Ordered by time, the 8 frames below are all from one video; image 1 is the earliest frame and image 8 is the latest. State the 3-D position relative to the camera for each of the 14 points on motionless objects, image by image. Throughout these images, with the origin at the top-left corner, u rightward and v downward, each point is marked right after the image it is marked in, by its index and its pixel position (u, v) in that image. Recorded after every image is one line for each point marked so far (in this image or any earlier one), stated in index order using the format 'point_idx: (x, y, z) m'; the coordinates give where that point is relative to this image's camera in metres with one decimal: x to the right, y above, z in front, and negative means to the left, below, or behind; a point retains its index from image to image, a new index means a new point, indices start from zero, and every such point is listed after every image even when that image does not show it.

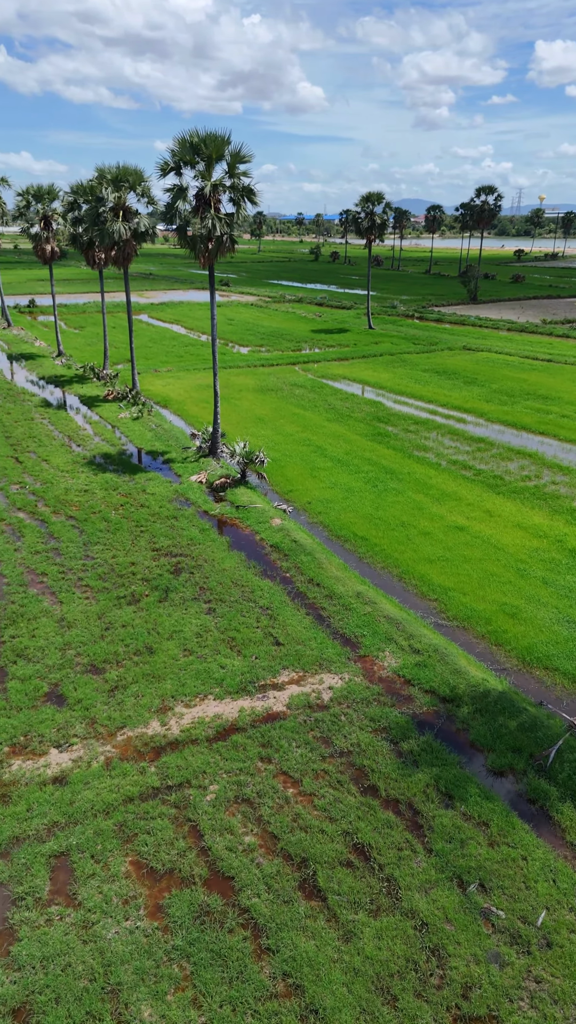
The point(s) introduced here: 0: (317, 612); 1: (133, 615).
0: (+0.7, -2.4, +16.1) m
1: (-3.7, -2.5, +16.0) m
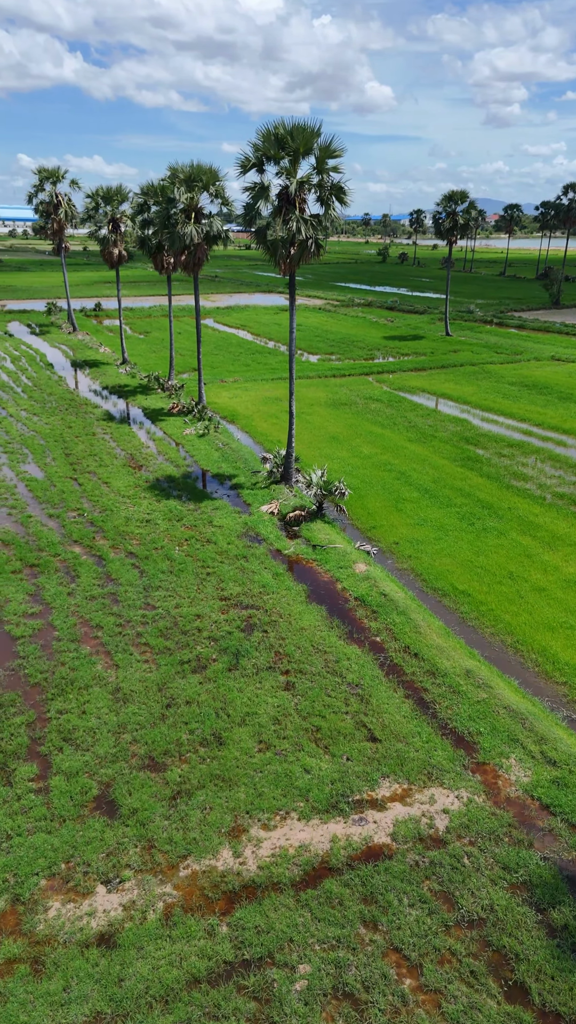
0: (+2.6, -3.6, +13.3) m
1: (-1.8, -3.6, +13.6) m
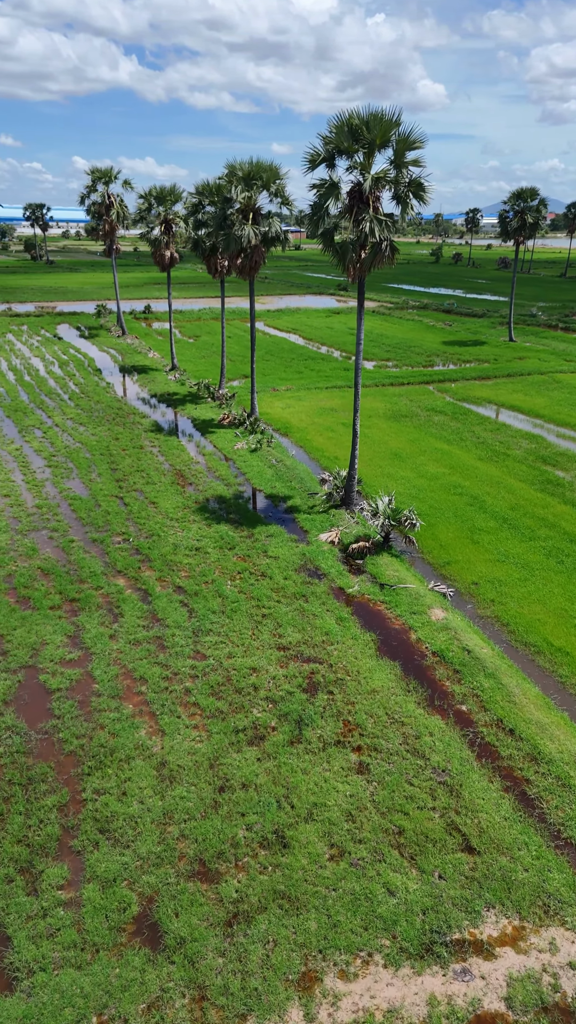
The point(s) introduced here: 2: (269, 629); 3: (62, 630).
0: (+3.8, -4.6, +11.1) m
1: (-0.5, -4.4, +11.6) m
2: (-0.4, -2.8, +15.8) m
3: (-5.3, -2.8, +15.8) m
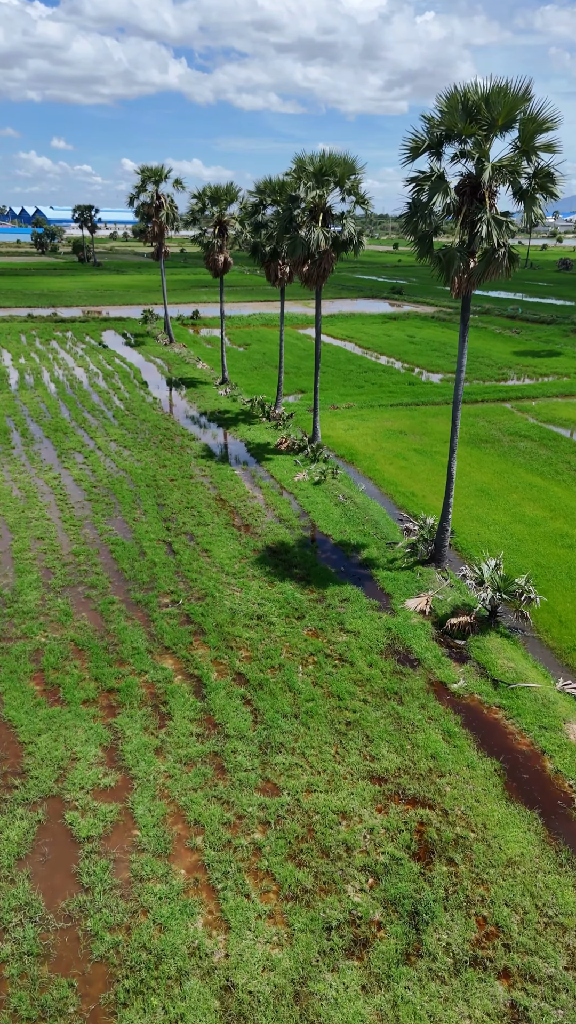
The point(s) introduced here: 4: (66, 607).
0: (+5.2, -6.2, +7.3) m
1: (+0.9, -5.9, +8.1) m
2: (+1.3, -4.3, +12.3) m
3: (-3.6, -4.2, +12.6) m
4: (-5.6, -2.5, +17.1) m
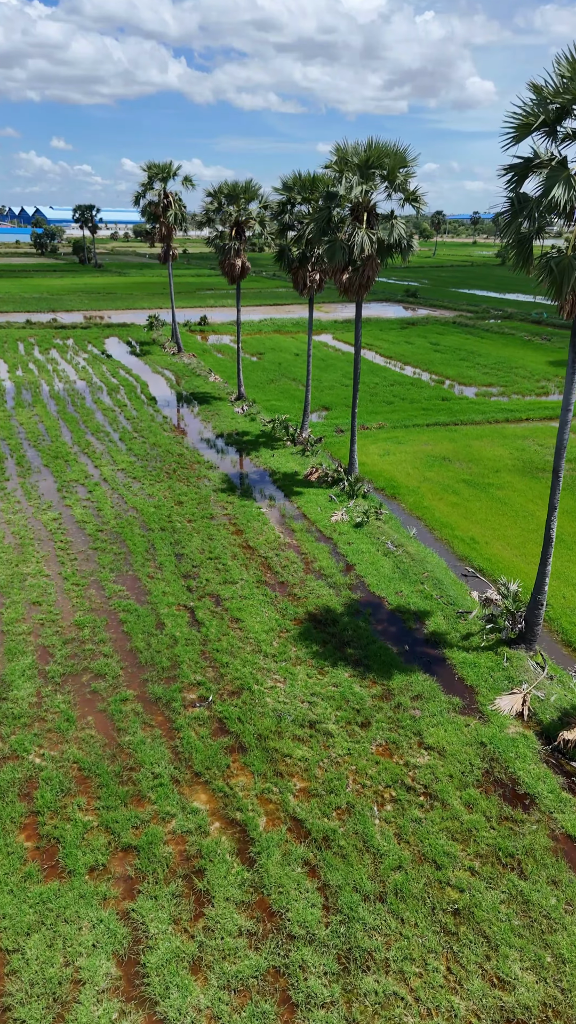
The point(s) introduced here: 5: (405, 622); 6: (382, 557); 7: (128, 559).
0: (+6.4, -7.7, +3.8) m
1: (+2.1, -7.5, +4.5) m
2: (+2.5, -5.8, +8.7) m
3: (-2.4, -5.7, +9.0) m
4: (-4.5, -4.0, +13.6) m
5: (+2.9, -2.7, +16.4) m
6: (+2.7, -1.3, +19.6) m
7: (-4.7, -1.4, +19.9) m
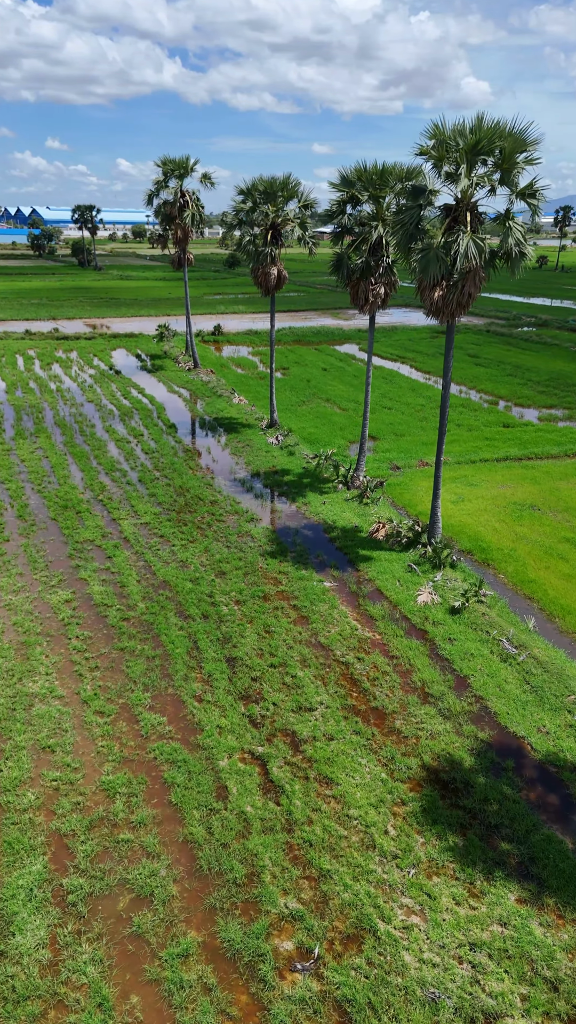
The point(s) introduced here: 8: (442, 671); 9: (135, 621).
0: (+8.4, -9.7, -1.0) m
1: (+4.1, -9.5, -0.3) m
2: (+4.5, -7.9, +3.9) m
3: (-0.4, -7.8, +4.2) m
4: (-2.5, -6.1, +8.7) m
5: (+4.8, -4.8, +11.6) m
6: (+4.7, -3.4, +14.8) m
7: (-2.8, -3.5, +15.0) m
8: (+3.4, -3.5, +14.9) m
9: (-3.9, -2.6, +17.0) m
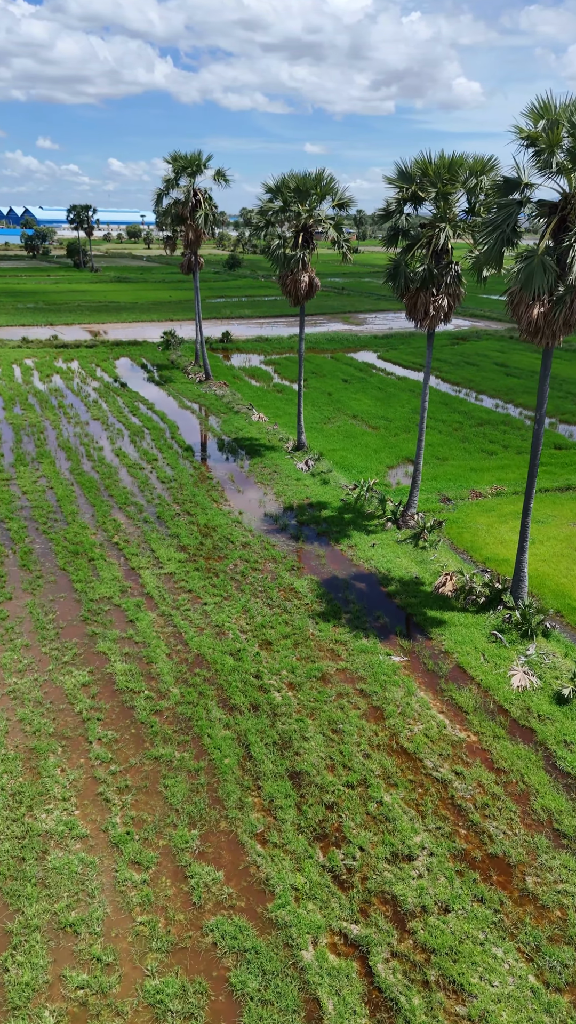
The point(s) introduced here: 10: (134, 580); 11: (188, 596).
0: (+10.0, -11.1, -4.2) m
1: (+5.7, -10.9, -3.5) m
2: (+6.0, -9.3, +0.7) m
3: (+1.2, -9.3, +0.9) m
4: (-1.0, -7.5, +5.5) m
5: (+6.3, -6.1, +8.4) m
6: (+6.2, -4.8, +11.6) m
7: (-1.3, -4.9, +11.8) m
8: (+4.9, -4.9, +11.7) m
9: (-2.5, -4.1, +13.7) m
10: (-4.5, -1.9, +19.4) m
11: (-2.8, -2.2, +18.4) m
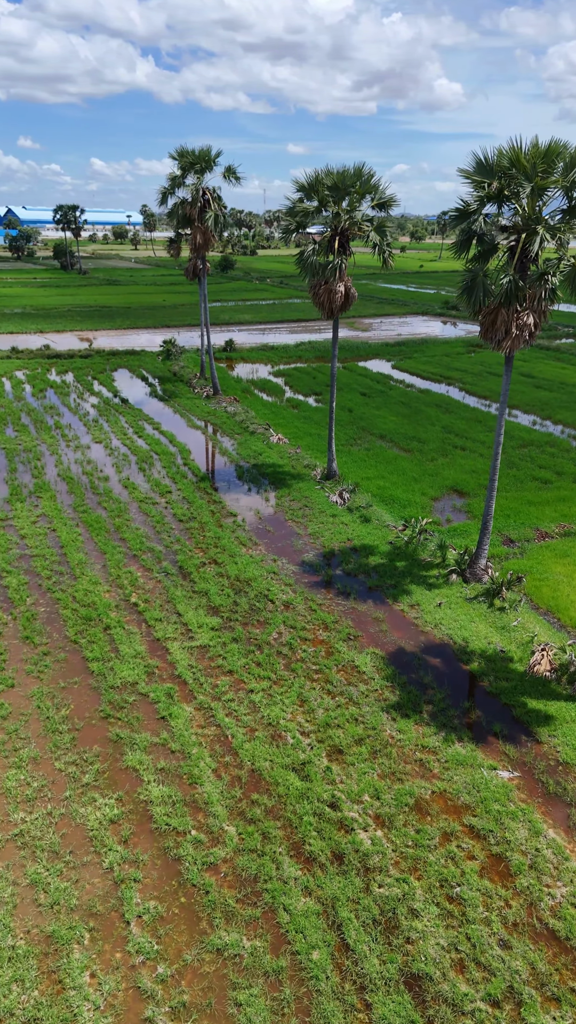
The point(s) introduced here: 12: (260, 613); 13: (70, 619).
0: (+11.9, -12.5, -7.4) m
1: (+7.6, -12.4, -6.7) m
2: (+7.8, -10.7, -2.5) m
3: (+3.0, -10.7, -2.4) m
4: (+0.7, -9.0, +2.1) m
5: (+8.0, -7.6, +5.2) m
6: (+7.7, -6.2, +8.4) m
7: (+0.3, -6.4, +8.4) m
8: (+6.4, -6.4, +8.5) m
9: (-0.9, -5.6, +10.4) m
10: (-3.0, -3.4, +16.0) m
11: (-1.3, -3.7, +15.0) m
12: (-0.7, -2.4, +17.4) m
13: (-5.7, -2.8, +17.4) m
